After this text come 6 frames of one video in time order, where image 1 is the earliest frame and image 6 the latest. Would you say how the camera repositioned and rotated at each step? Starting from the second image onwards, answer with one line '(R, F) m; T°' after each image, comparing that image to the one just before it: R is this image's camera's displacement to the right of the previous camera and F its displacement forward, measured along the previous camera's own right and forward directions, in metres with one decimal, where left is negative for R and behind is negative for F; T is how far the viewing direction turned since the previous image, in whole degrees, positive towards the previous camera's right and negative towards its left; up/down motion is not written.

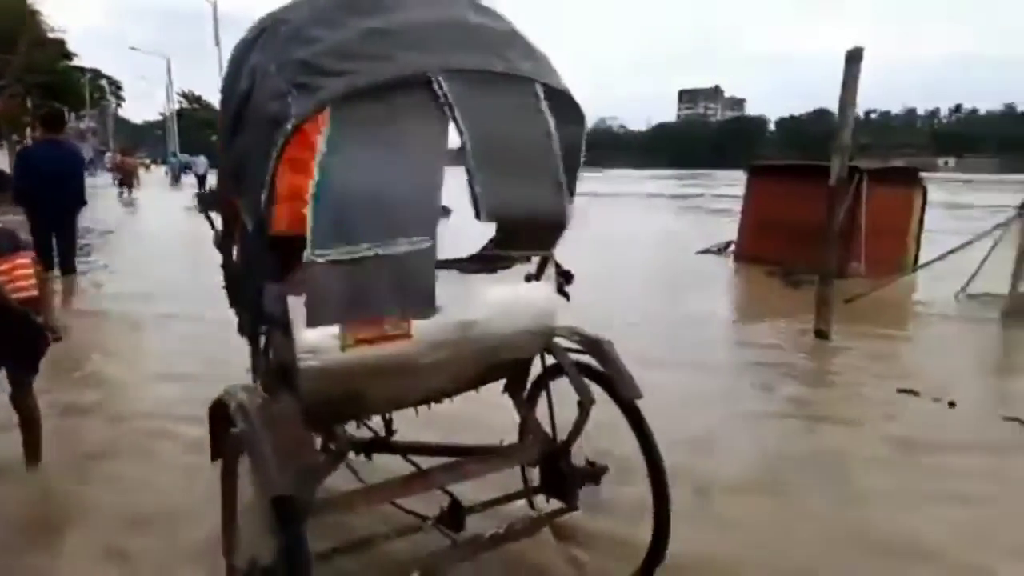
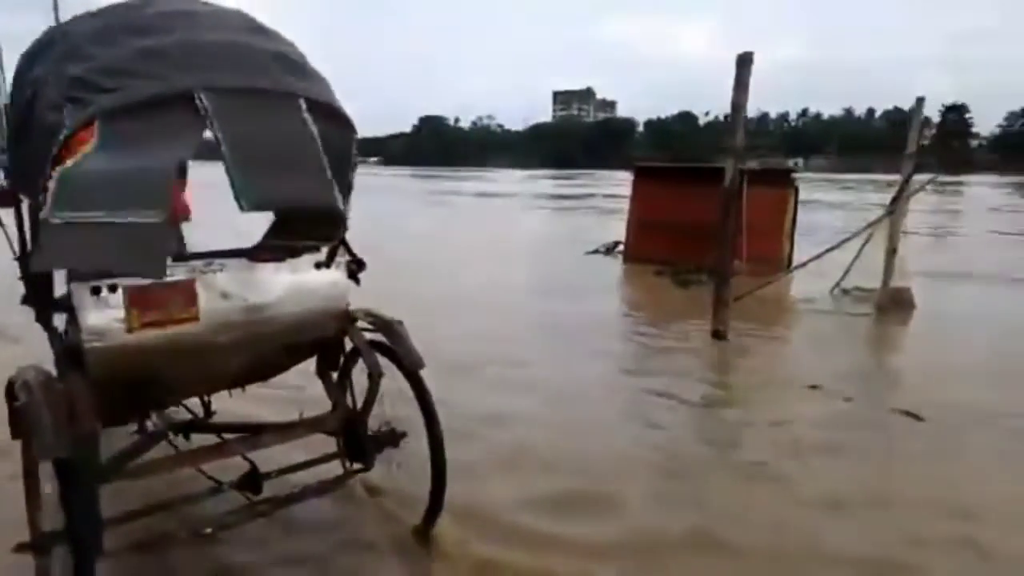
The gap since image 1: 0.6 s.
(-0.1, +0.2) m; +10°
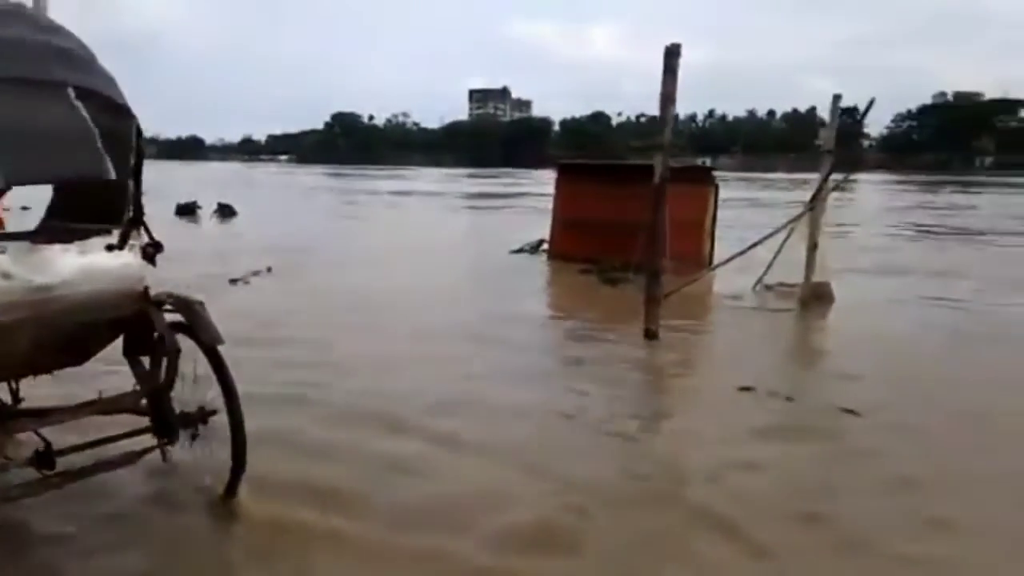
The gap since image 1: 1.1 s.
(0.0, +0.2) m; +7°
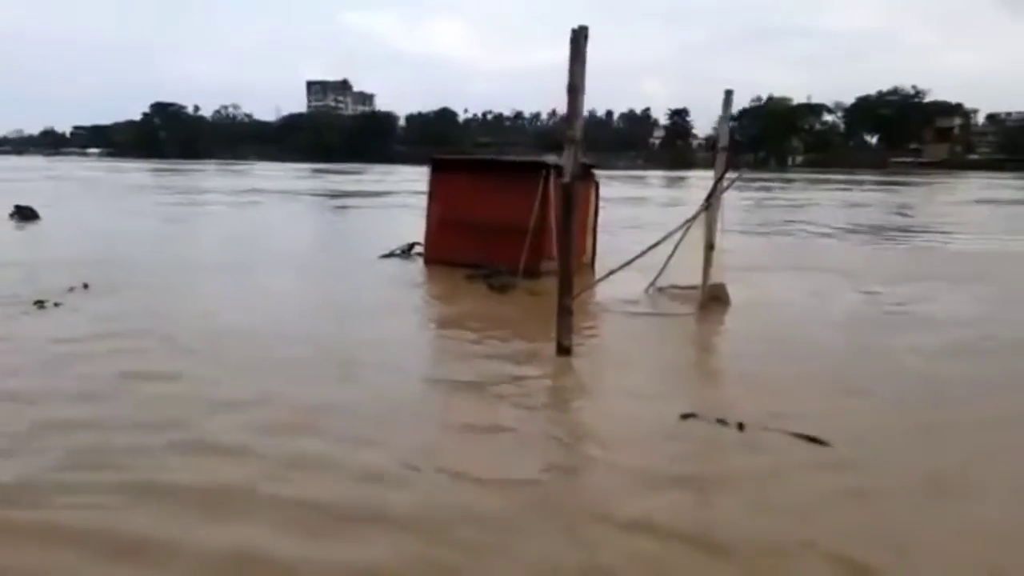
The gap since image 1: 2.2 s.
(-0.2, +0.5) m; +12°
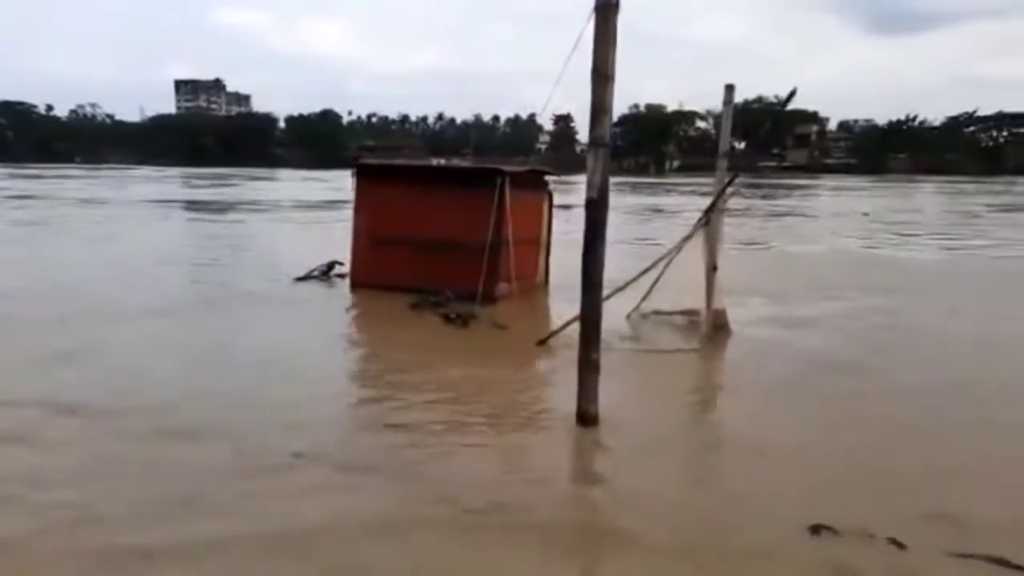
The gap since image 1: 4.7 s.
(-0.4, +0.9) m; +9°
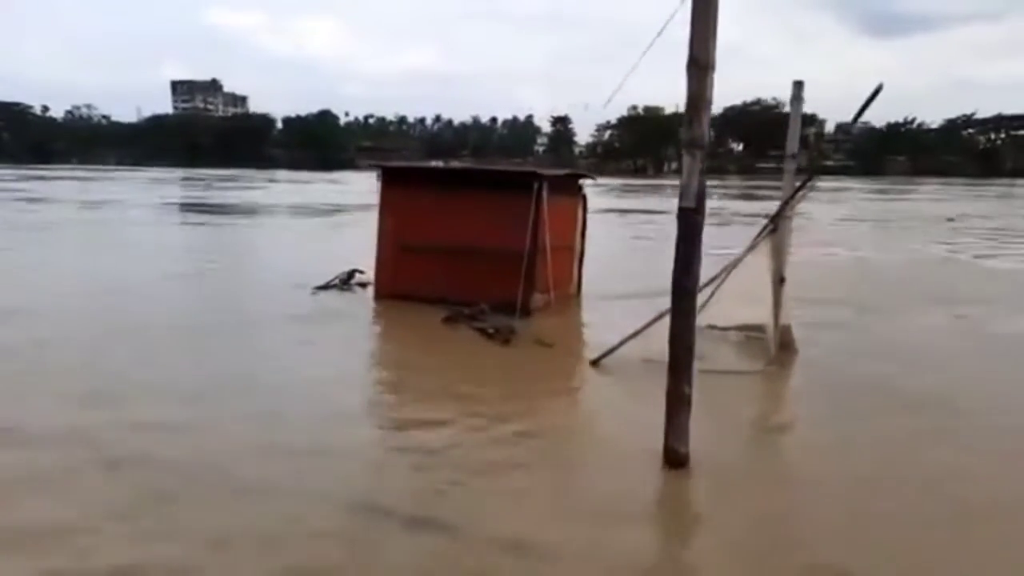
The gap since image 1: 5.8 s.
(-0.3, +0.3) m; 0°
